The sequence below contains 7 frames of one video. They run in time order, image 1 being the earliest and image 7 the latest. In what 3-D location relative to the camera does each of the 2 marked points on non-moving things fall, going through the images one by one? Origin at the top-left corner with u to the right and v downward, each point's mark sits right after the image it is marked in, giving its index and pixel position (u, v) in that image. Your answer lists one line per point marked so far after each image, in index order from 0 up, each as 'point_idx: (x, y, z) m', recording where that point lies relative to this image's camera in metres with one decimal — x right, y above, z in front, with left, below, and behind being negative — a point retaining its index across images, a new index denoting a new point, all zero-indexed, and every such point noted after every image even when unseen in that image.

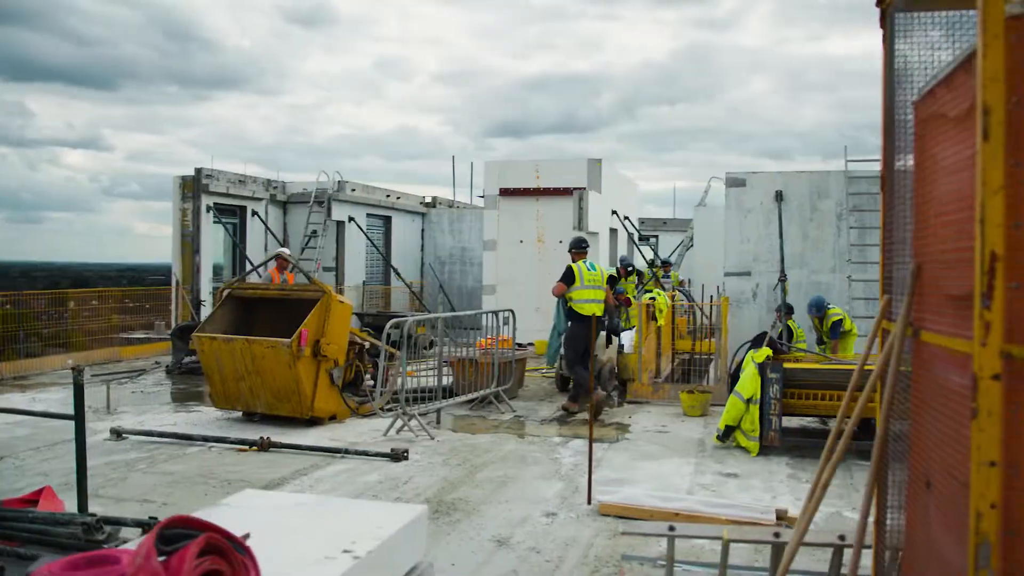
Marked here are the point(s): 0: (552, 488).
0: (+0.3, -1.4, +6.1) m
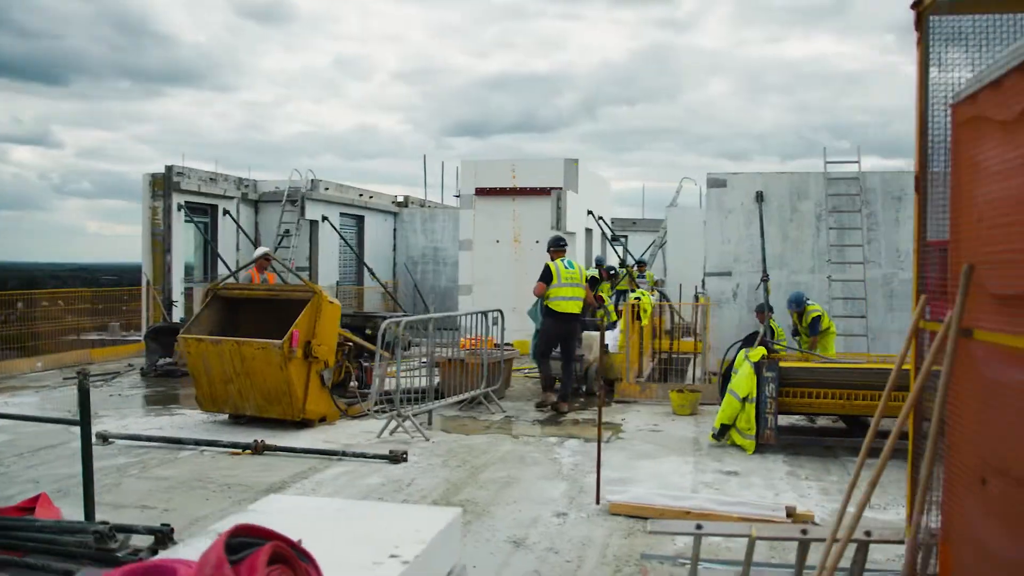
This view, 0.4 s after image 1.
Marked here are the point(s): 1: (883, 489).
0: (+0.3, -1.4, +6.0) m
1: (+2.6, -1.4, +6.1) m
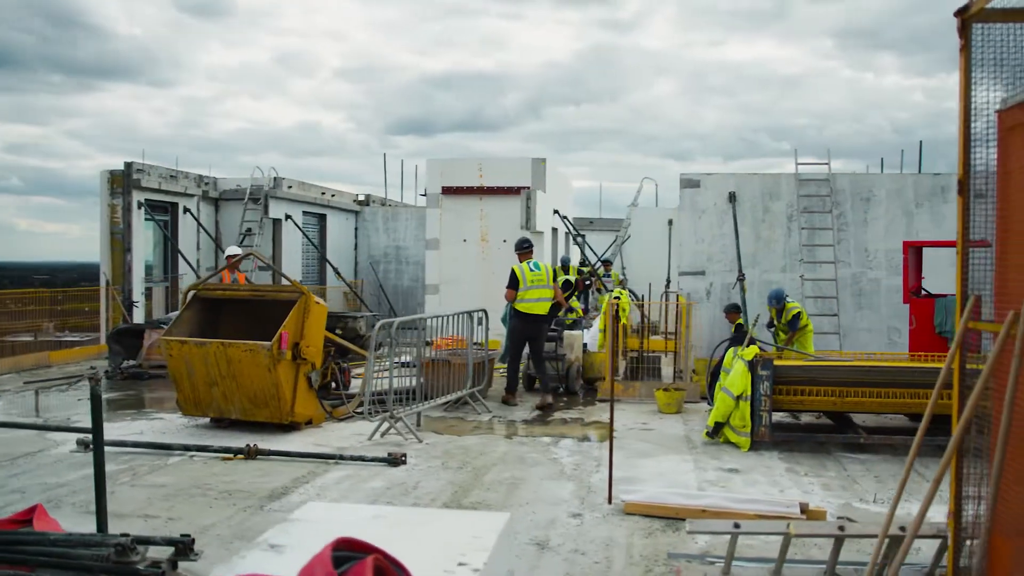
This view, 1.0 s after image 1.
0: (+0.4, -1.4, +6.0) m
1: (+2.7, -1.4, +6.2) m
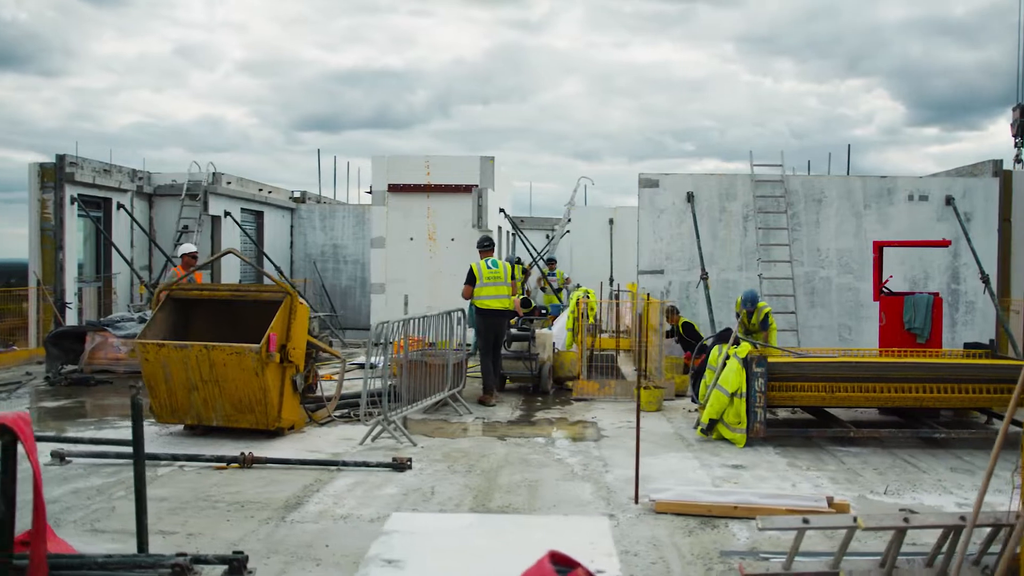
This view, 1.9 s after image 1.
0: (+0.5, -1.4, +6.0) m
1: (+2.8, -1.4, +6.4) m
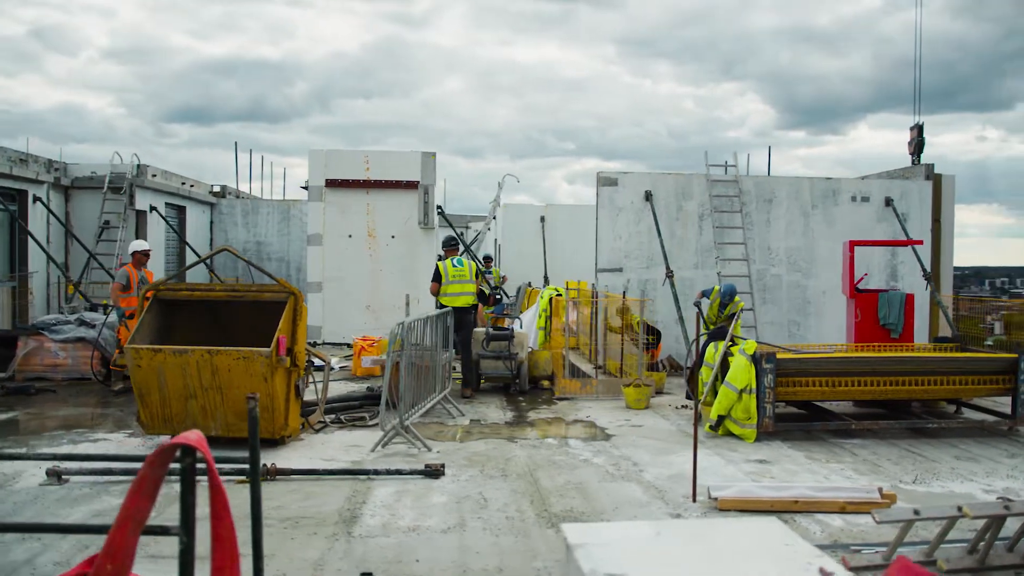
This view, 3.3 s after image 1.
0: (+0.8, -1.4, +5.9) m
1: (+3.0, -1.4, +6.7) m
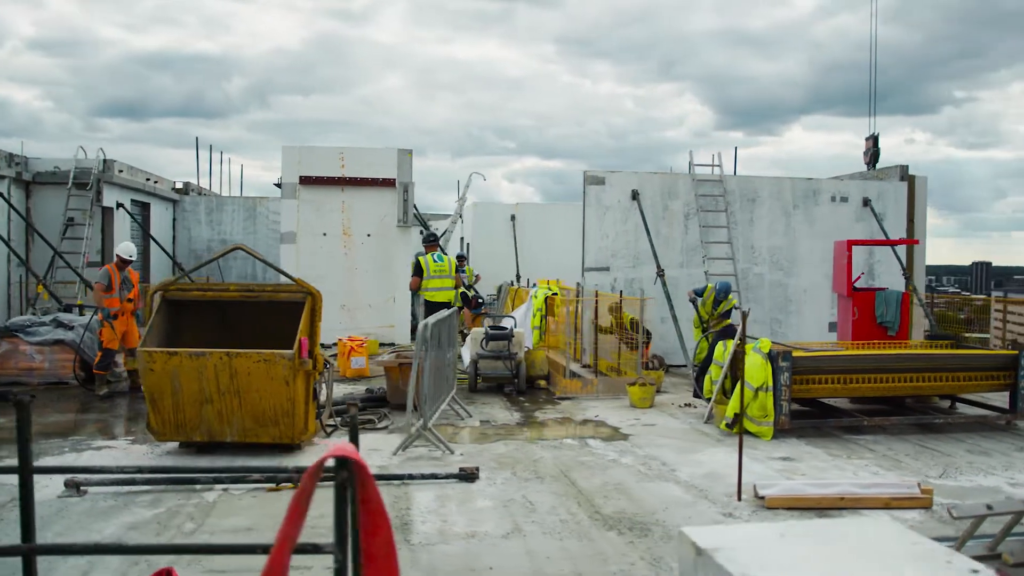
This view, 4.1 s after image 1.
0: (+1.1, -1.4, +5.9) m
1: (+3.2, -1.4, +6.8) m
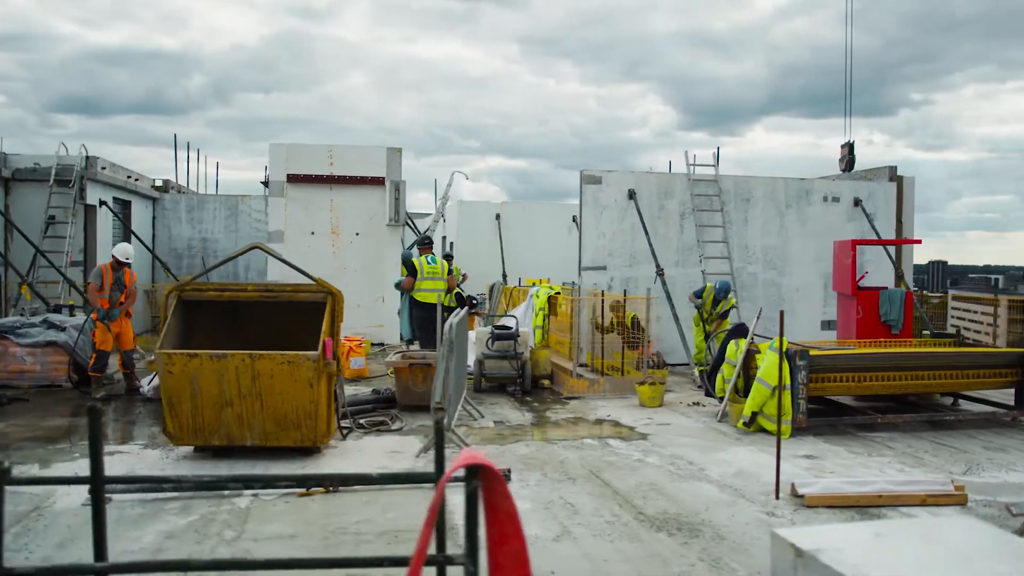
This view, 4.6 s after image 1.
0: (+1.4, -1.4, +5.9) m
1: (+3.4, -1.4, +6.9) m
